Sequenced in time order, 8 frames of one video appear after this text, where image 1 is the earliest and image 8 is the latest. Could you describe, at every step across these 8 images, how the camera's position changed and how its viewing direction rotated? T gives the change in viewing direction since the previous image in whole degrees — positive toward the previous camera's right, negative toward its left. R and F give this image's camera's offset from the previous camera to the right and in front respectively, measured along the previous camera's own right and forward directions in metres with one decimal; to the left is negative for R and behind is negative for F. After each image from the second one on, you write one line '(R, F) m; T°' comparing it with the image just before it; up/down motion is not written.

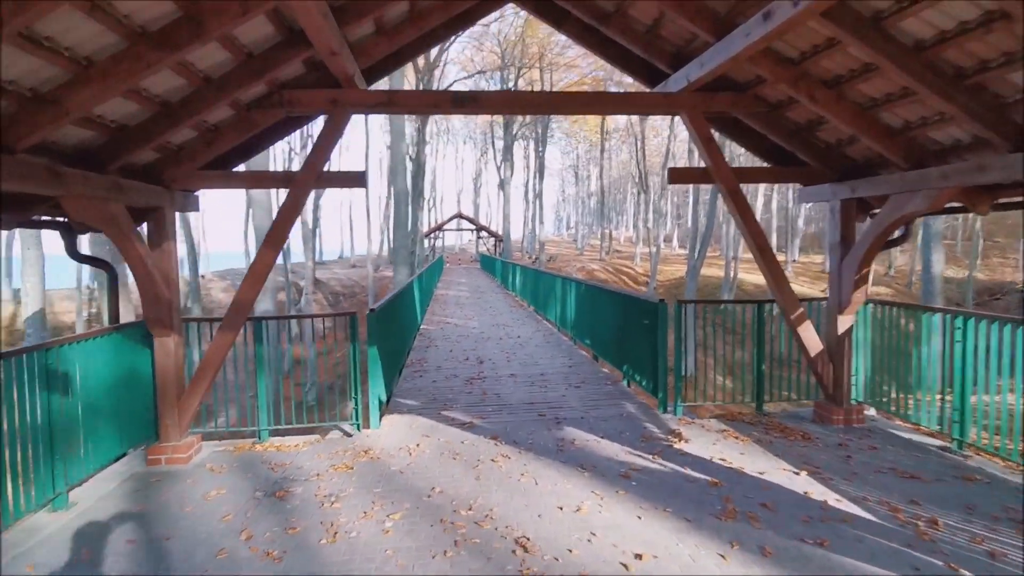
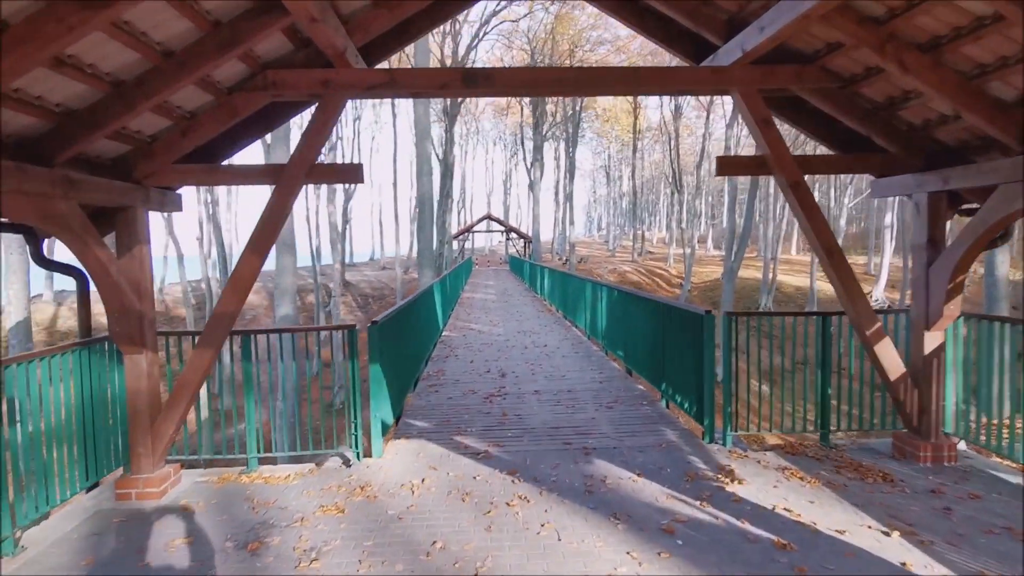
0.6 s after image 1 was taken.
(+0.1, +0.6) m; -3°
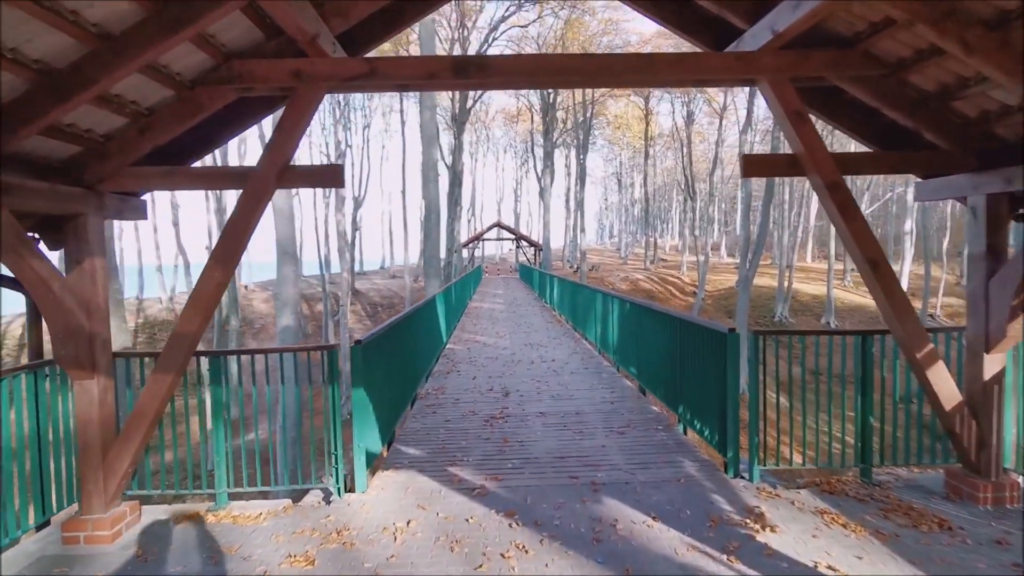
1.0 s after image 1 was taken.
(+0.1, +0.5) m; -1°
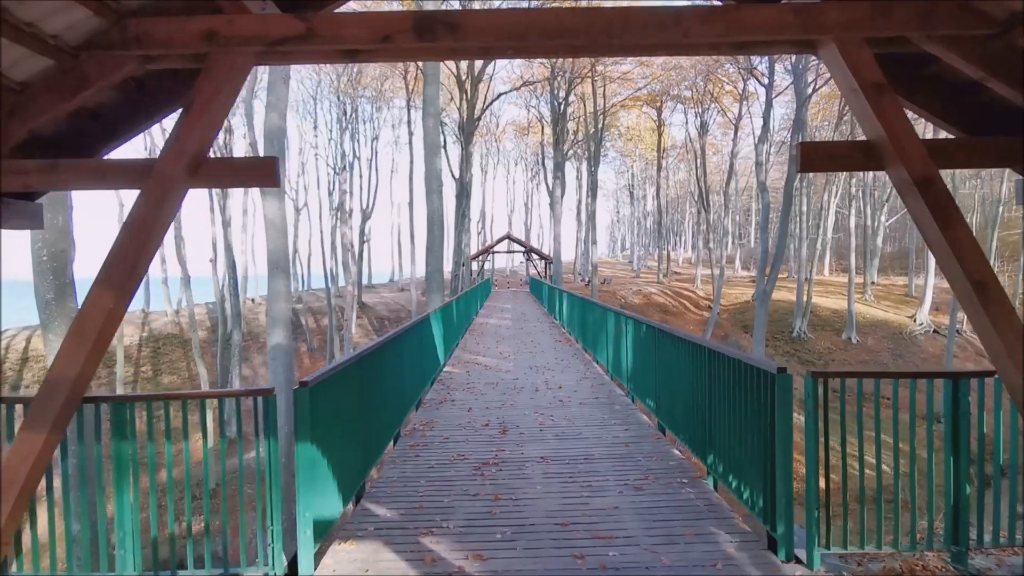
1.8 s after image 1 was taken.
(+0.1, +0.8) m; -1°
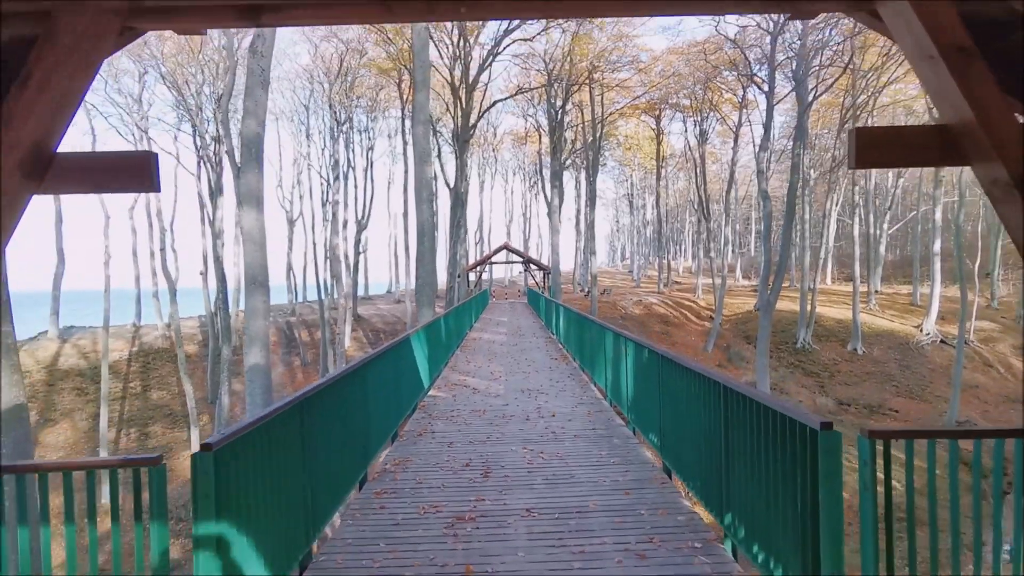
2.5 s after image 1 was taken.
(+0.1, +0.7) m; 0°
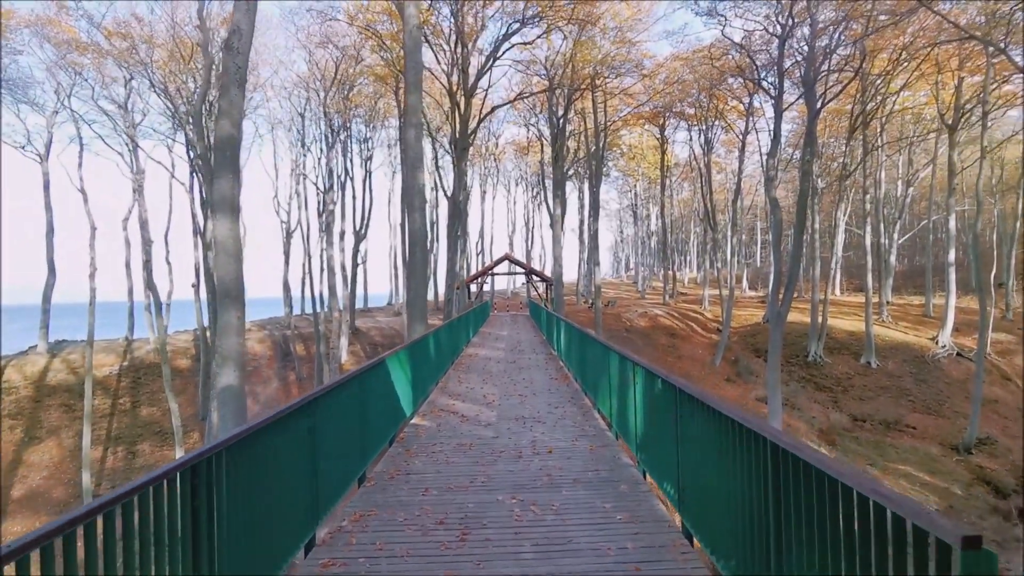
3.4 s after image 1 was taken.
(+0.1, +0.9) m; 0°
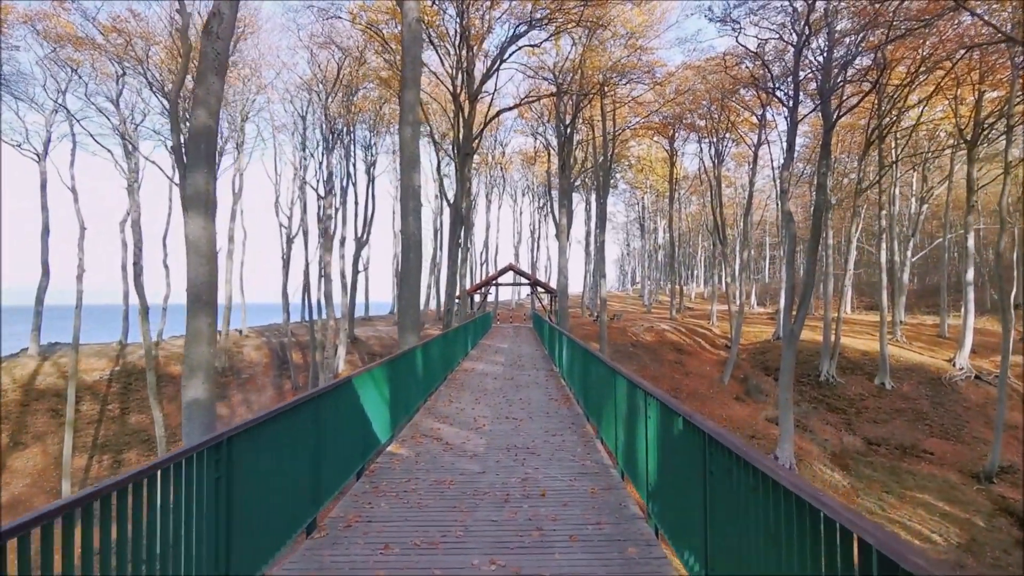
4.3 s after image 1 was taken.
(+0.1, +0.9) m; -1°
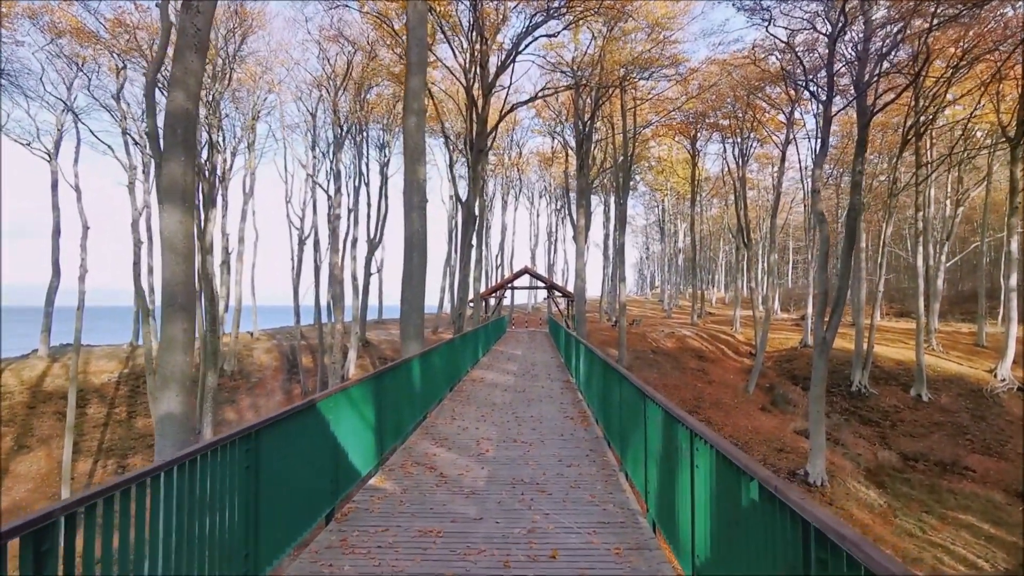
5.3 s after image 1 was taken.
(+0.1, +1.1) m; -2°
